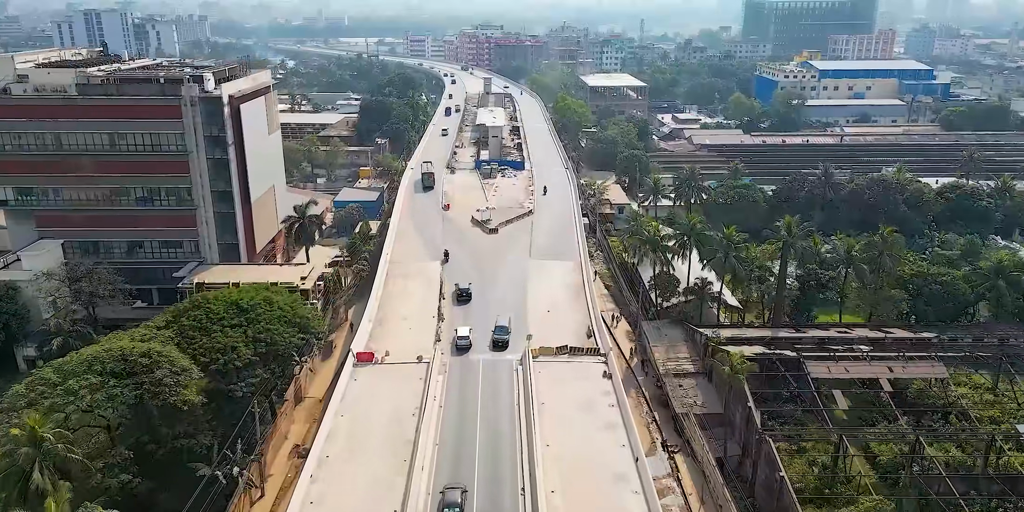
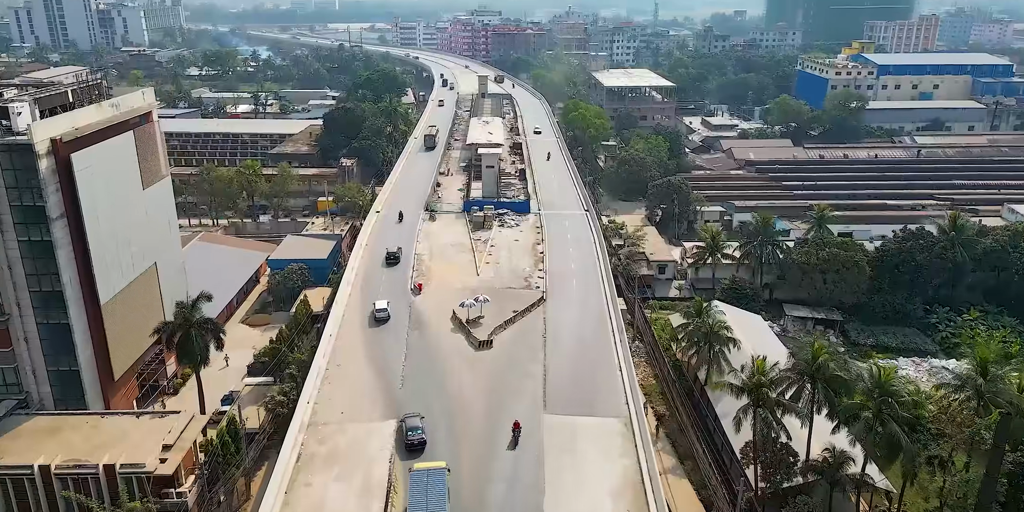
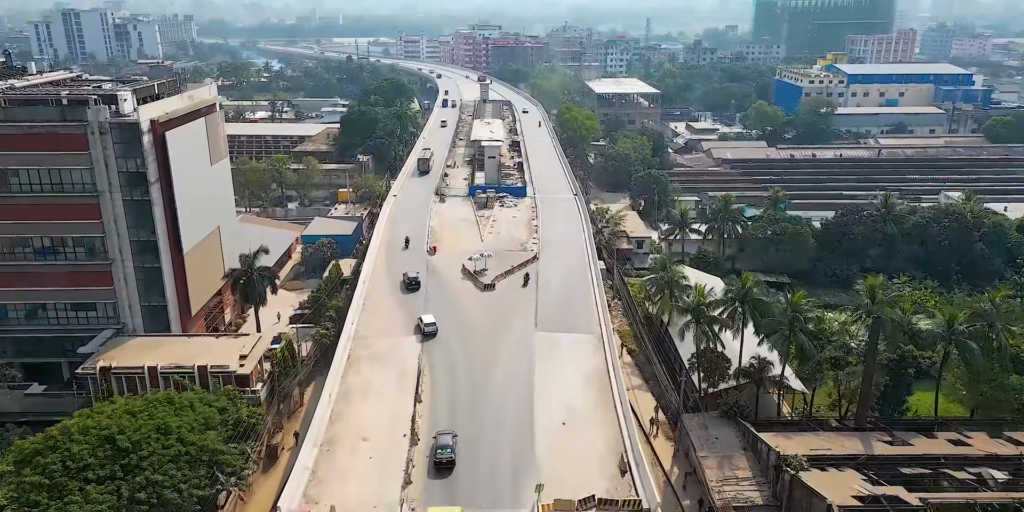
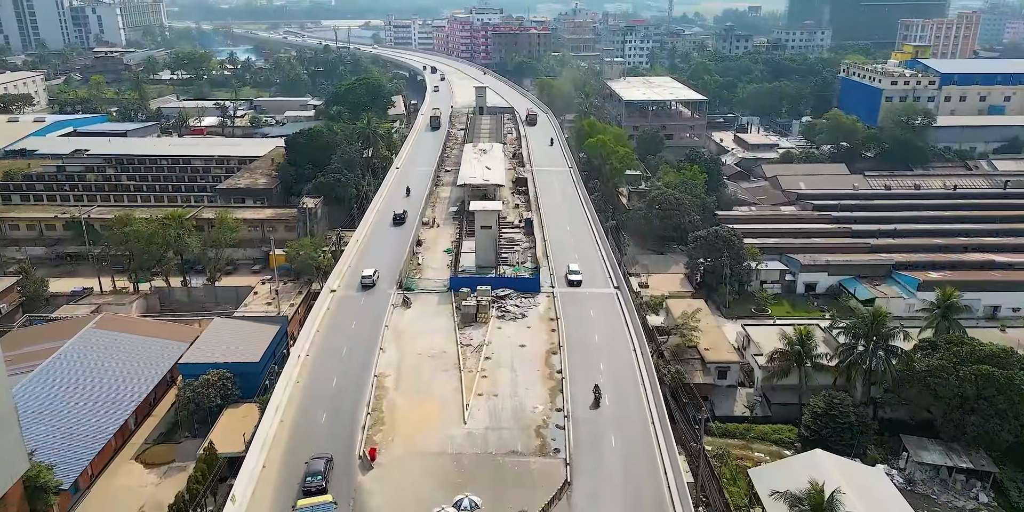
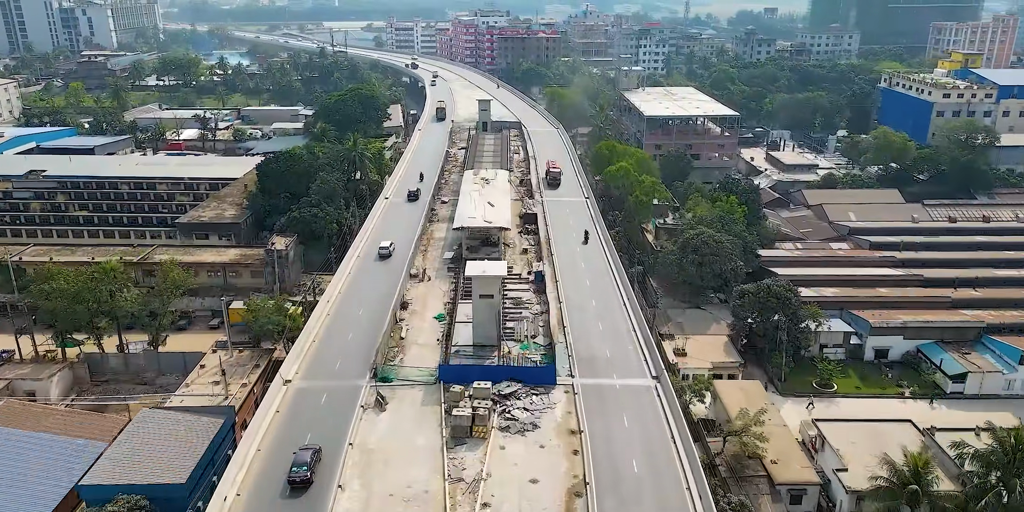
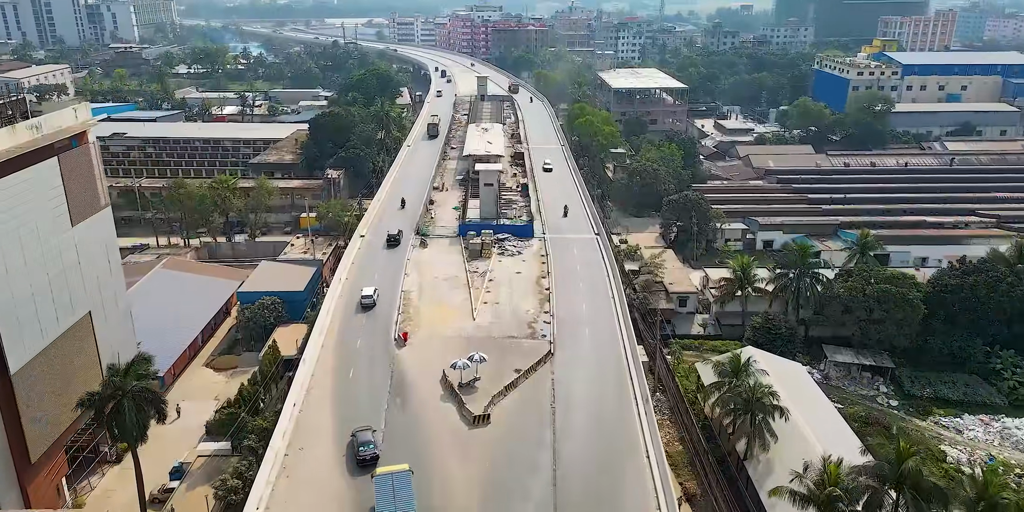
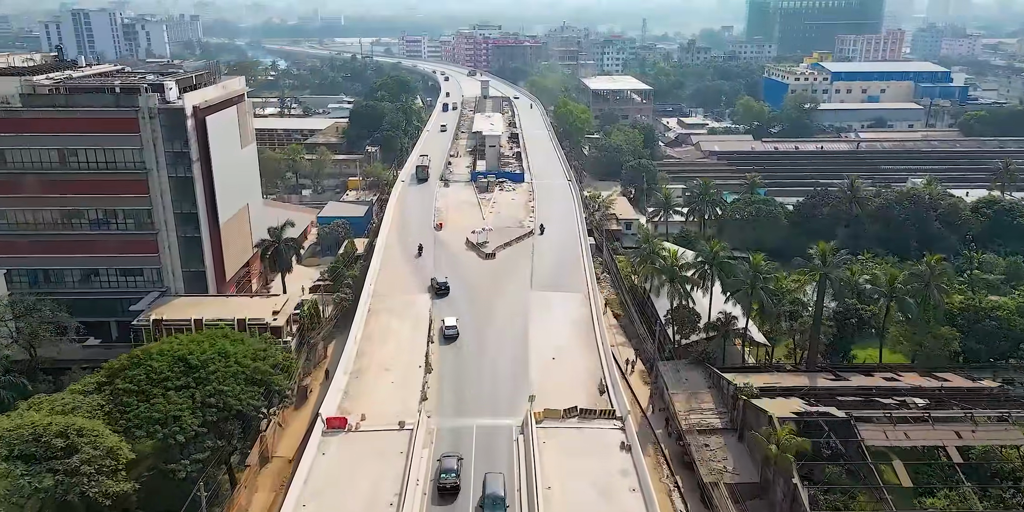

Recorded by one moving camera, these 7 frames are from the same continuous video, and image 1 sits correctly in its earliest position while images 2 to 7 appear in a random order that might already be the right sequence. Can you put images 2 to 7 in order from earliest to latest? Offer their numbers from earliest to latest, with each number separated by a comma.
7, 3, 2, 6, 4, 5
